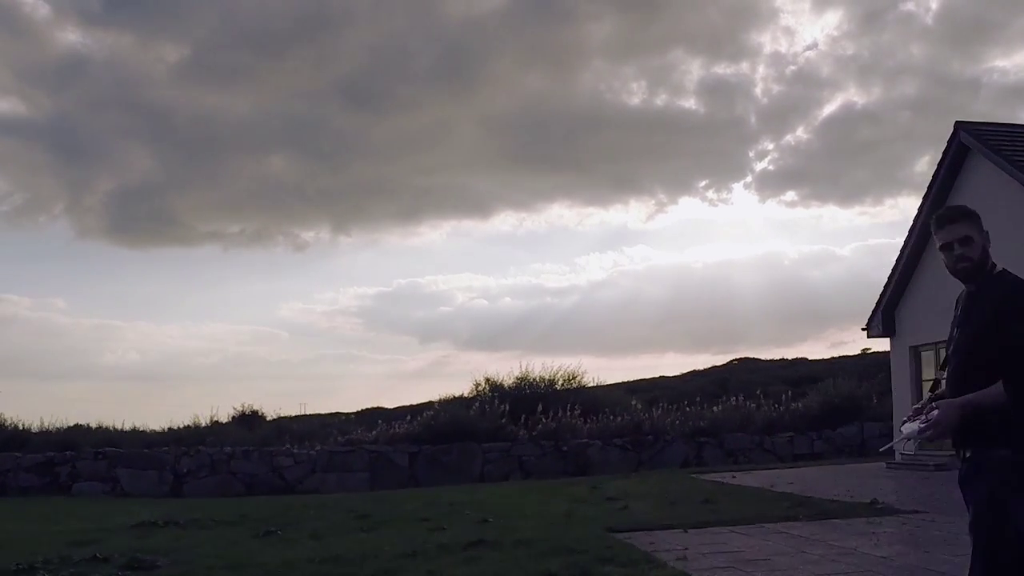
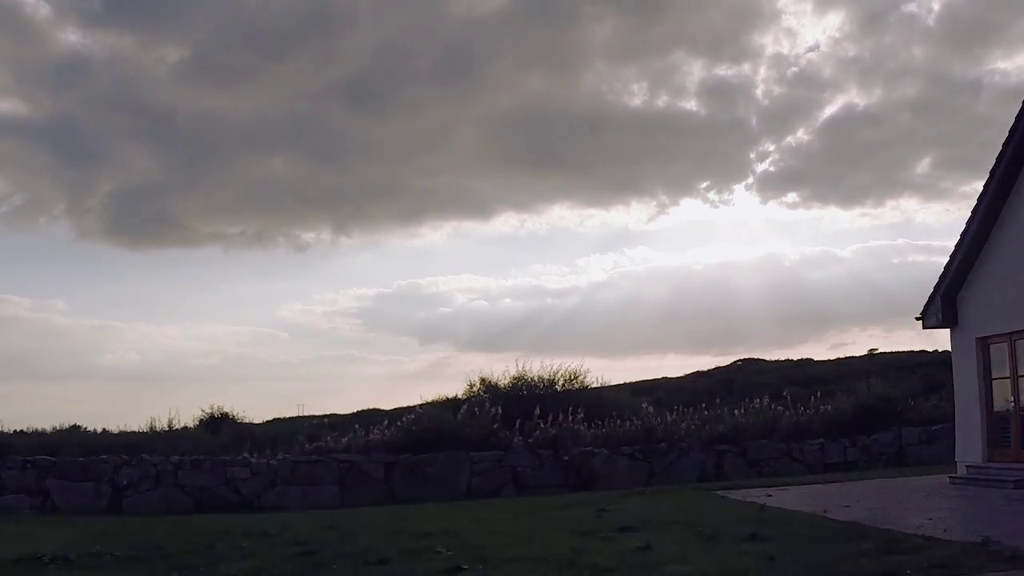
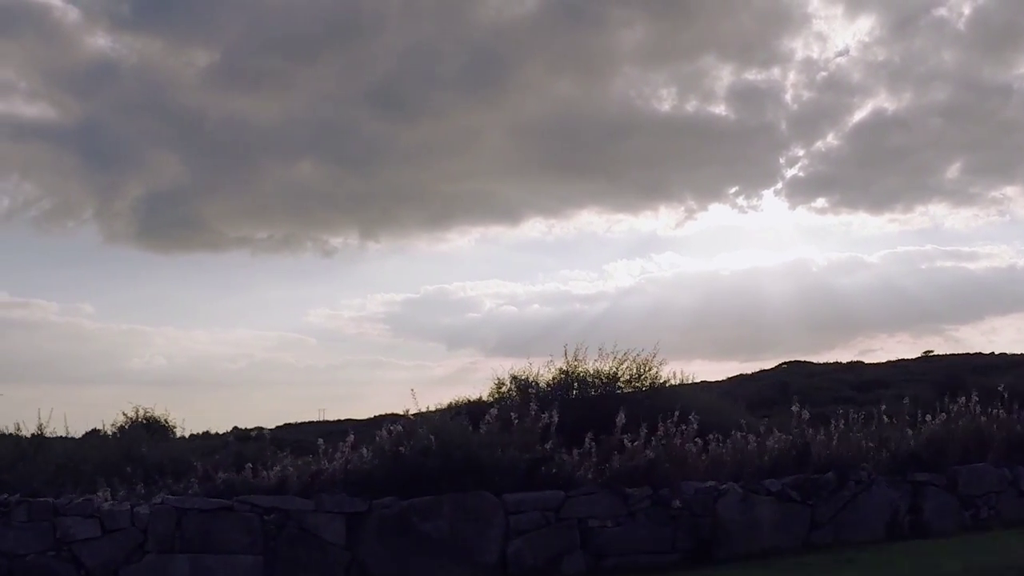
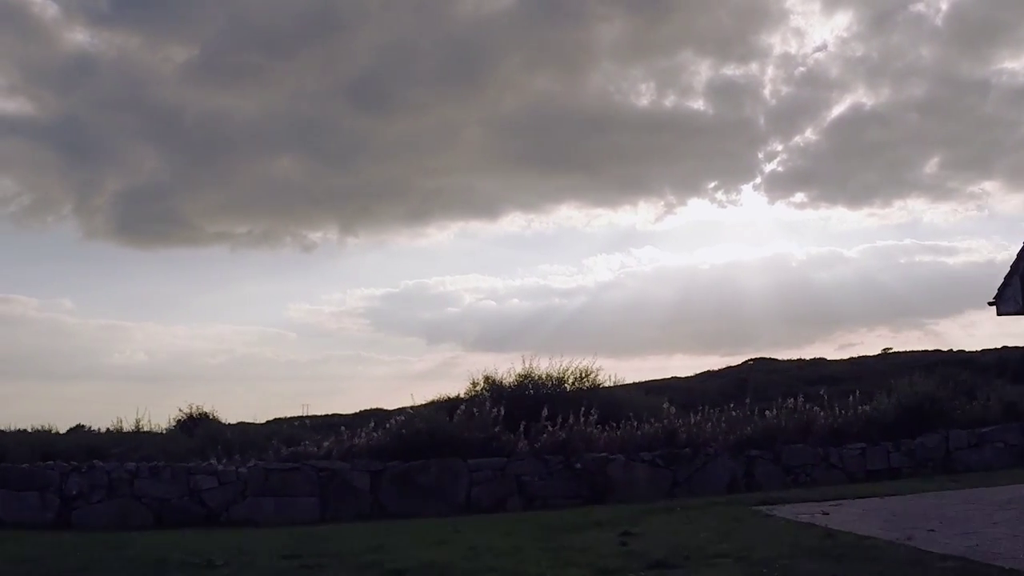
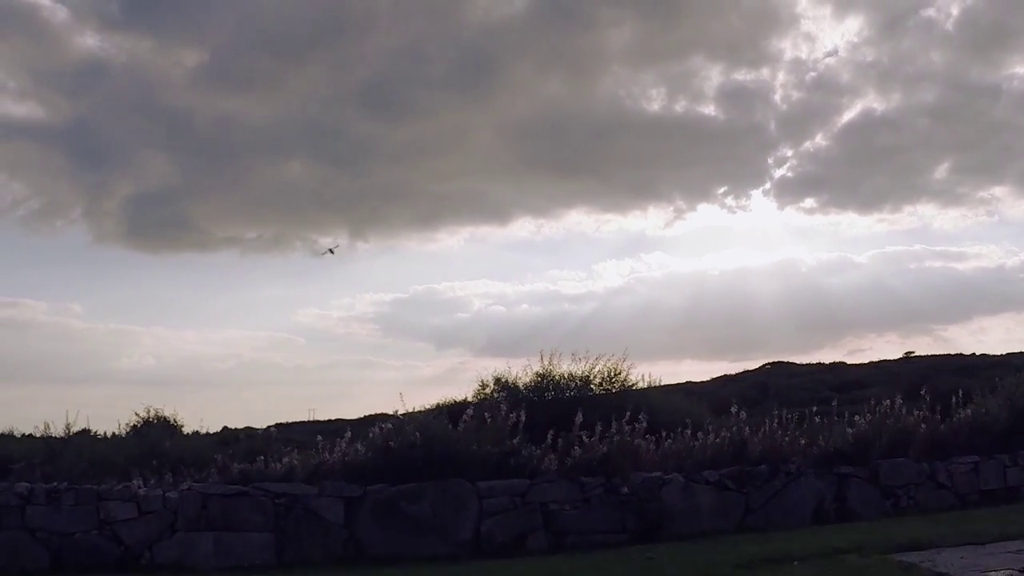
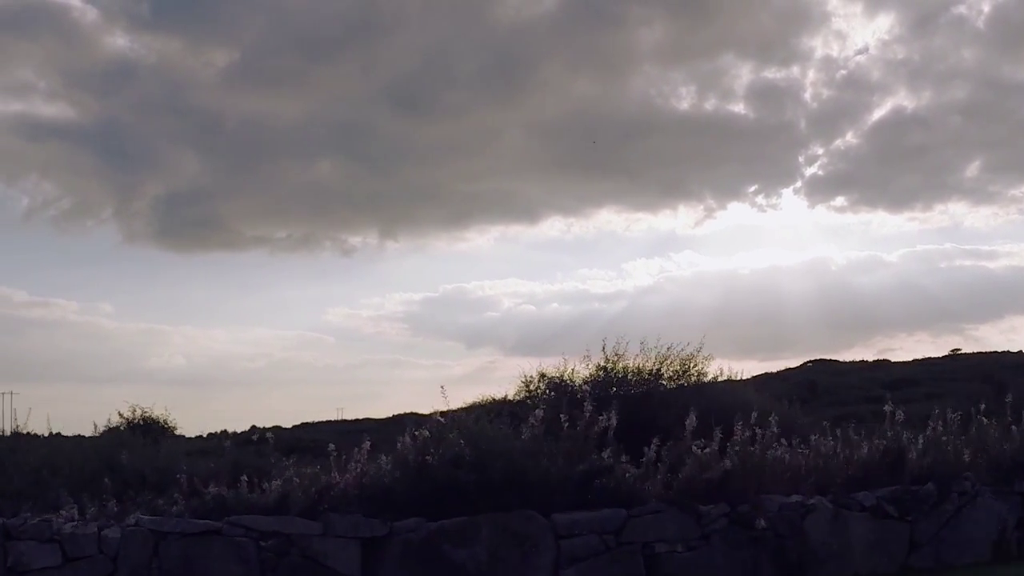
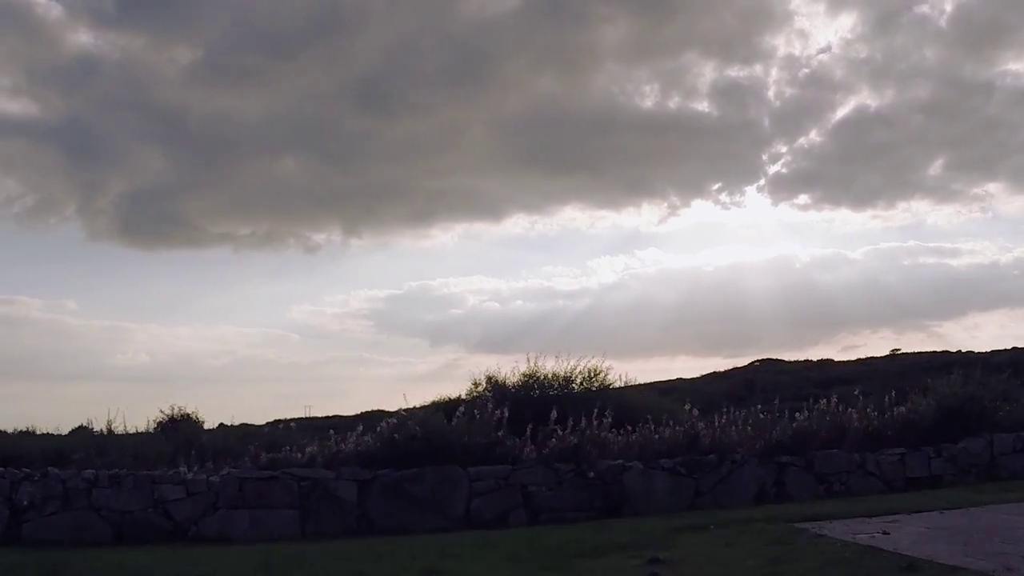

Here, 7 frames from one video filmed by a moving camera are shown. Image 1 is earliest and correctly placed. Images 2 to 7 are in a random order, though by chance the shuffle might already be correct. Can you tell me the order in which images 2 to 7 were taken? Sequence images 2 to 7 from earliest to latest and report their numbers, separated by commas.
2, 4, 7, 5, 3, 6
